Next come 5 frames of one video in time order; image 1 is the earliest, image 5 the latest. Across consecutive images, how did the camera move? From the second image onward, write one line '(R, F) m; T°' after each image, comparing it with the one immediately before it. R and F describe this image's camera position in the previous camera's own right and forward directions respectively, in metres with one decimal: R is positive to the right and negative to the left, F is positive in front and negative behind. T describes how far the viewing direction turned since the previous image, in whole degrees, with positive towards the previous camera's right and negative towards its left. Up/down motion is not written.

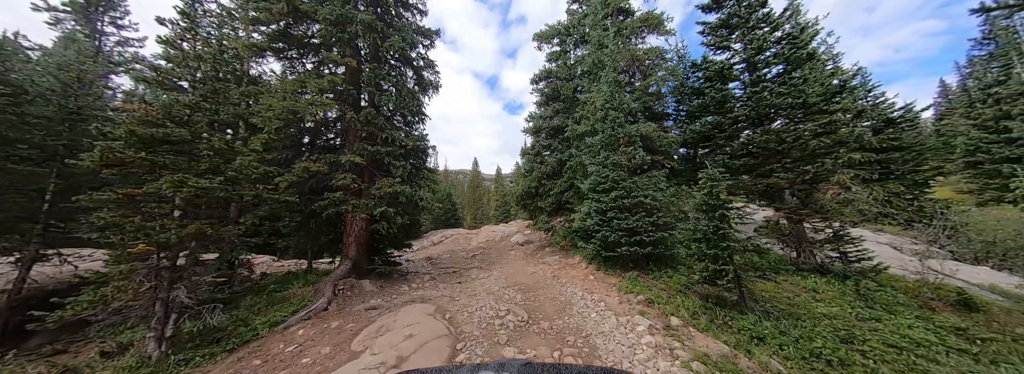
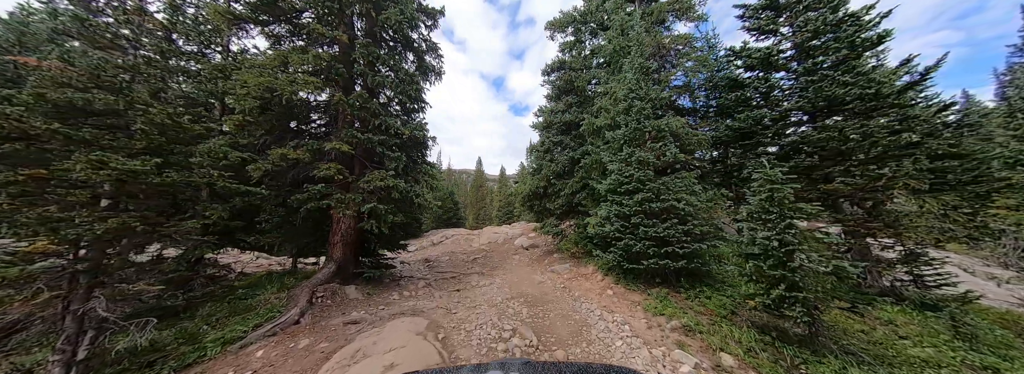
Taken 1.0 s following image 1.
(-0.2, +1.0) m; -1°
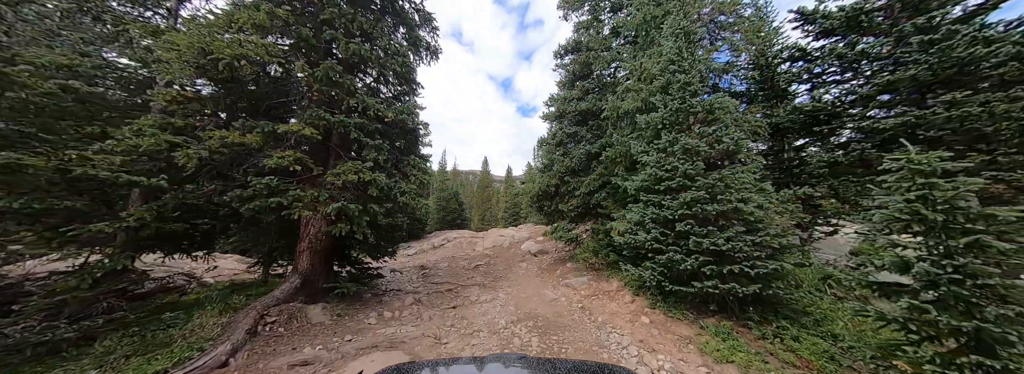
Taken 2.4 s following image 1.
(0.0, +1.5) m; -2°
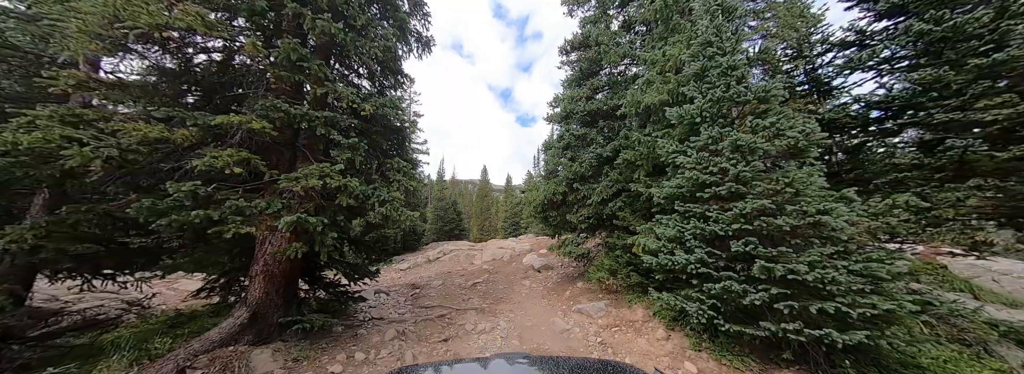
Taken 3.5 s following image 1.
(-0.1, +1.1) m; 0°
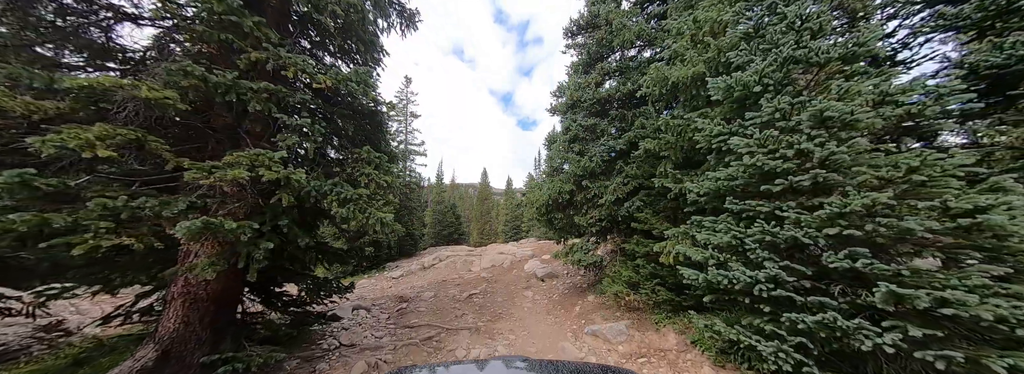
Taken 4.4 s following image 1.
(0.0, +1.2) m; 0°
